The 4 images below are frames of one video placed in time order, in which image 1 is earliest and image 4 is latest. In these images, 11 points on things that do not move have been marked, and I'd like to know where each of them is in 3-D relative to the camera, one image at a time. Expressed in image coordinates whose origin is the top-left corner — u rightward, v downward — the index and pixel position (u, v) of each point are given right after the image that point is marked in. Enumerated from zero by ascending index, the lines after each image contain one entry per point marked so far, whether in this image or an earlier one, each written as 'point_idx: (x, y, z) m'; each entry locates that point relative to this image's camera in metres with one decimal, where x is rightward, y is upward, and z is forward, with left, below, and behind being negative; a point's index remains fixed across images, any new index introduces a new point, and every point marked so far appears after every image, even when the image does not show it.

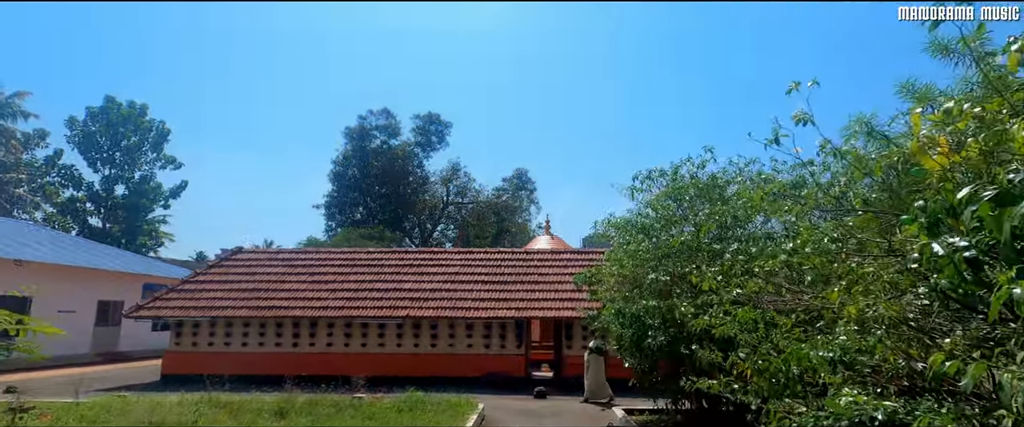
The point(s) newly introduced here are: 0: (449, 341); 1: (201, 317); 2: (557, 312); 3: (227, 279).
0: (-2.0, -4.1, +13.9) m
1: (-10.0, -3.3, +13.9) m
2: (+1.4, -3.0, +13.3) m
3: (-10.0, -2.3, +15.1) m
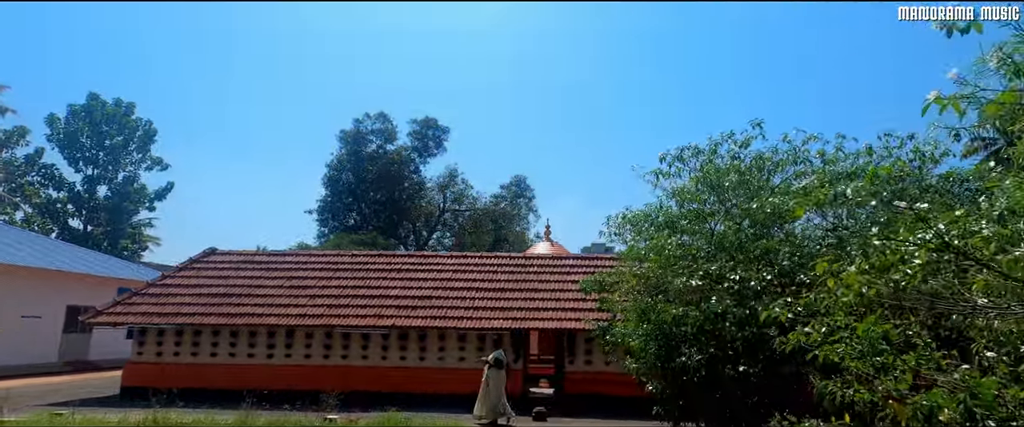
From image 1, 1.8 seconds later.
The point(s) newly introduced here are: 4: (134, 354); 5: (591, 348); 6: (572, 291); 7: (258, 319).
0: (-2.1, -4.1, +12.6) m
1: (-10.1, -3.2, +12.6) m
2: (+1.3, -3.1, +12.1) m
3: (-10.0, -2.2, +13.8) m
4: (-11.3, -4.2, +13.1) m
5: (+2.3, -3.8, +12.4) m
6: (+1.8, -2.4, +13.2) m
7: (-7.3, -3.1, +12.6) m
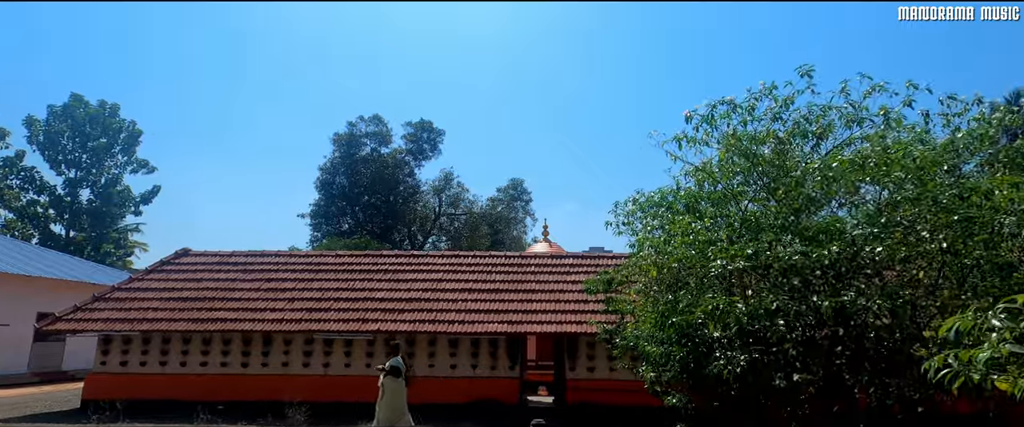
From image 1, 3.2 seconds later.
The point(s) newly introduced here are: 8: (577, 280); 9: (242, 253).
0: (-2.2, -3.9, +11.6) m
1: (-10.2, -3.1, +11.5) m
2: (+1.2, -2.9, +11.1) m
3: (-10.2, -2.1, +12.8) m
4: (-11.4, -4.1, +12.0) m
5: (+2.1, -3.7, +11.4) m
6: (+1.7, -2.2, +12.3) m
7: (-7.5, -2.9, +11.5) m
8: (+1.9, -1.9, +12.7) m
9: (-8.7, -1.3, +14.0) m
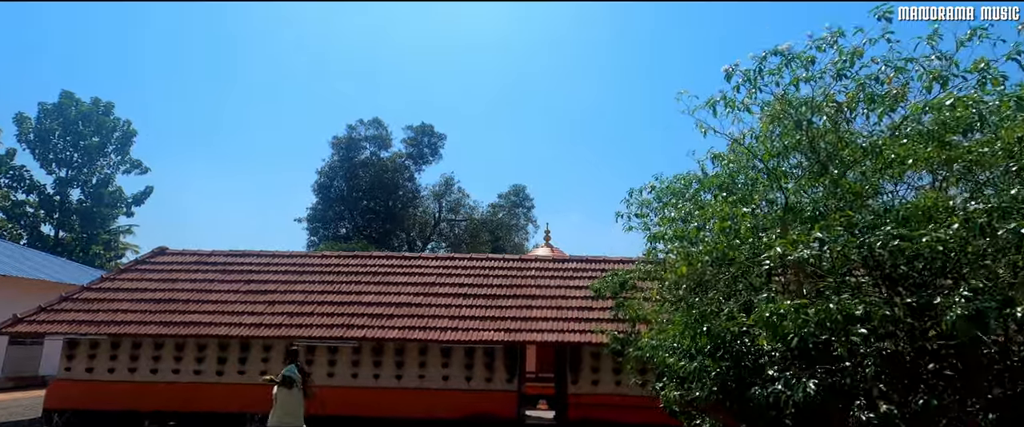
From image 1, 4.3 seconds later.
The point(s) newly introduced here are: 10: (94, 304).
0: (-2.3, -3.9, +10.7) m
1: (-10.2, -3.0, +10.7) m
2: (+1.1, -2.9, +10.2) m
3: (-10.2, -2.0, +11.9) m
4: (-11.5, -4.0, +11.1) m
5: (+2.1, -3.6, +10.5) m
6: (+1.7, -2.2, +11.4) m
7: (-7.5, -2.8, +10.6) m
8: (+1.9, -2.0, +11.8) m
9: (-8.7, -1.2, +13.1) m
10: (-11.0, -2.4, +11.4) m
